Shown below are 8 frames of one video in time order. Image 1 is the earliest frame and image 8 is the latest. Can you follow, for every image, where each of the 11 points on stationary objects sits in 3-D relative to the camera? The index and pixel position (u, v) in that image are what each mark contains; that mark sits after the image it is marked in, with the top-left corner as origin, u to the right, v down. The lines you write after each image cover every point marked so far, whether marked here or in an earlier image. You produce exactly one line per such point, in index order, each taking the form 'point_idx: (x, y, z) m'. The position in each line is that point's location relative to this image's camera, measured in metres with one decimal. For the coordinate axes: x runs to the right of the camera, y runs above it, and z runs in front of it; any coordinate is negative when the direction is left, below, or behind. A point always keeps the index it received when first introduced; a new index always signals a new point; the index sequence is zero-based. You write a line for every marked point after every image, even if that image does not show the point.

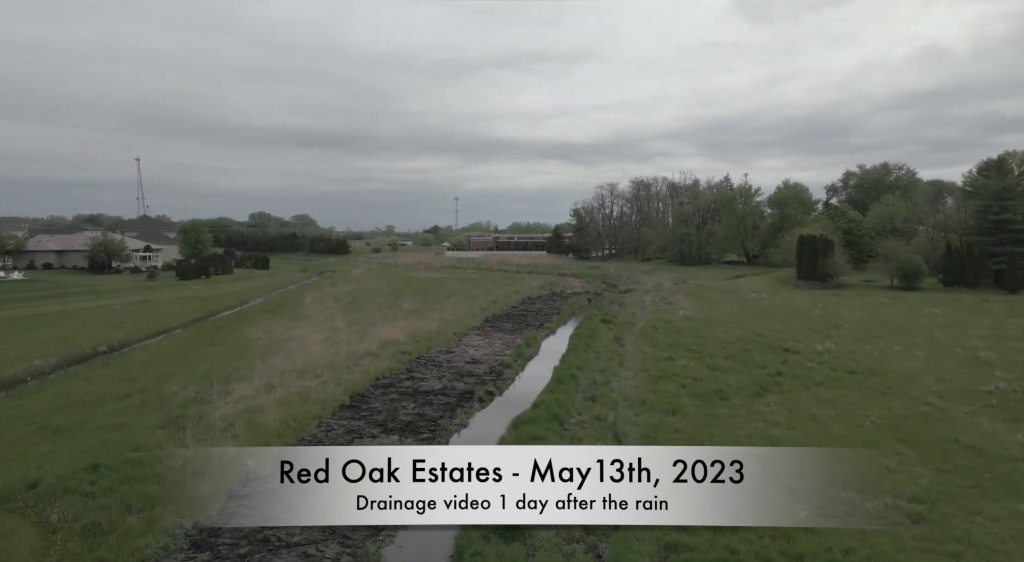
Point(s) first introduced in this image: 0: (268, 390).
0: (-5.6, -2.5, +13.7) m
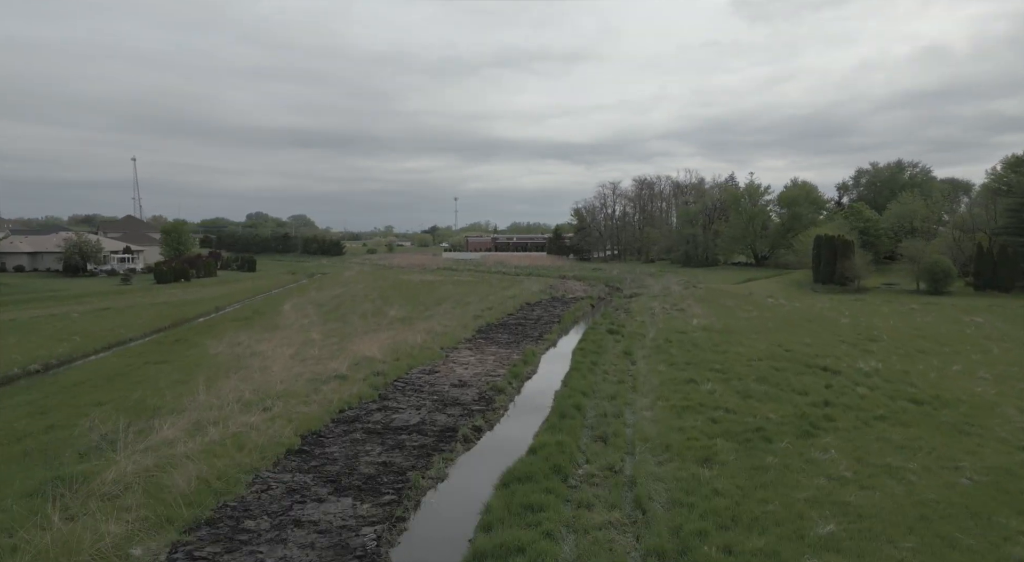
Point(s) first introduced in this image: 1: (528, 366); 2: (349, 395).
0: (-5.8, -2.7, +10.9) m
1: (+0.5, -2.7, +18.6) m
2: (-3.8, -2.6, +14.0) m
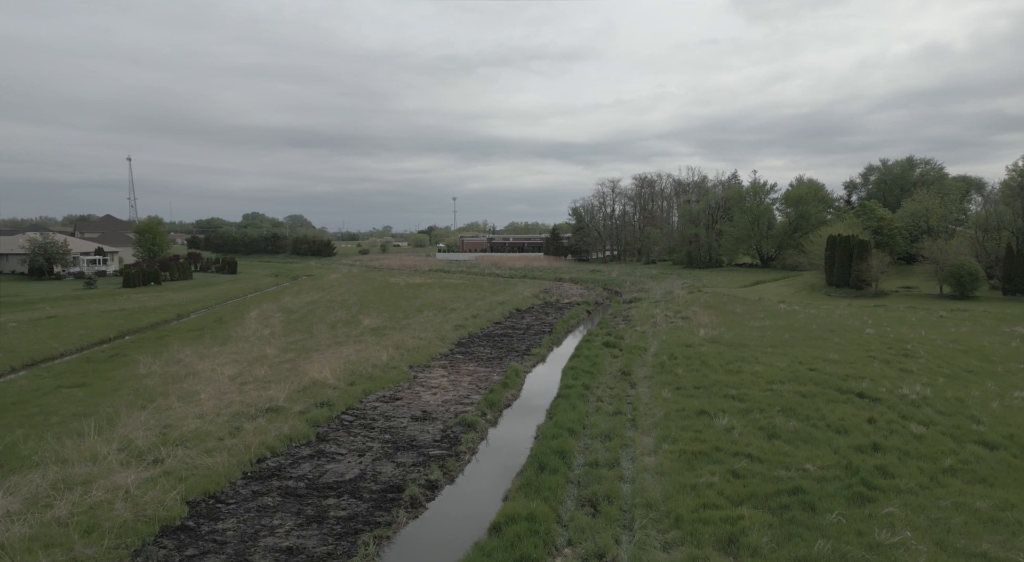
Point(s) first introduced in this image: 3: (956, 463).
0: (-6.4, -2.9, +8.1) m
1: (-0.1, -2.9, +15.8) m
2: (-4.4, -2.9, +11.2) m
3: (+7.6, -3.1, +10.3) m
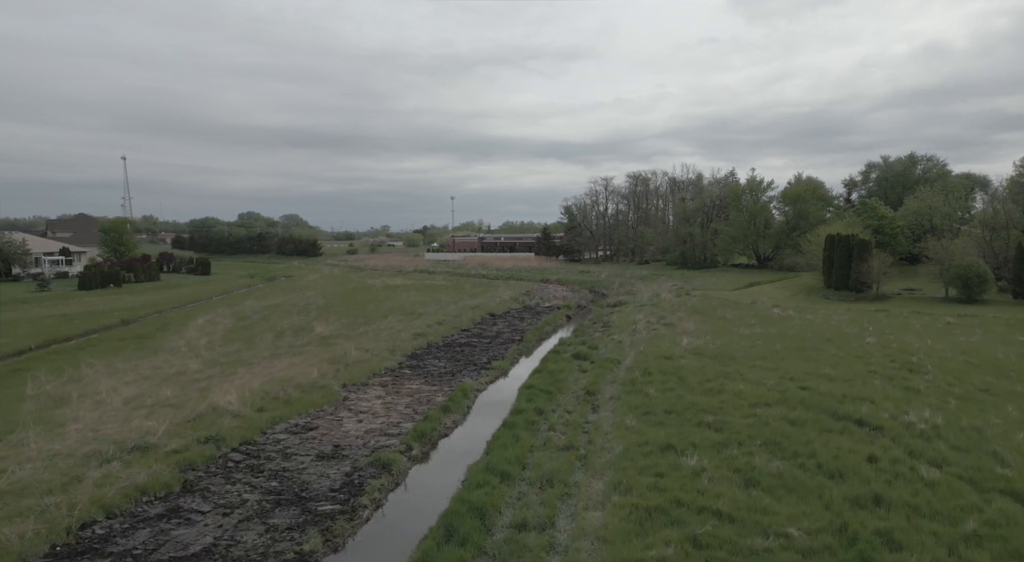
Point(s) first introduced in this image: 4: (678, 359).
0: (-7.7, -3.1, +5.9) m
1: (-1.5, -3.1, +13.5) m
2: (-5.7, -3.0, +8.9) m
3: (+6.3, -3.3, +8.0) m
4: (+5.2, -2.4, +18.7) m
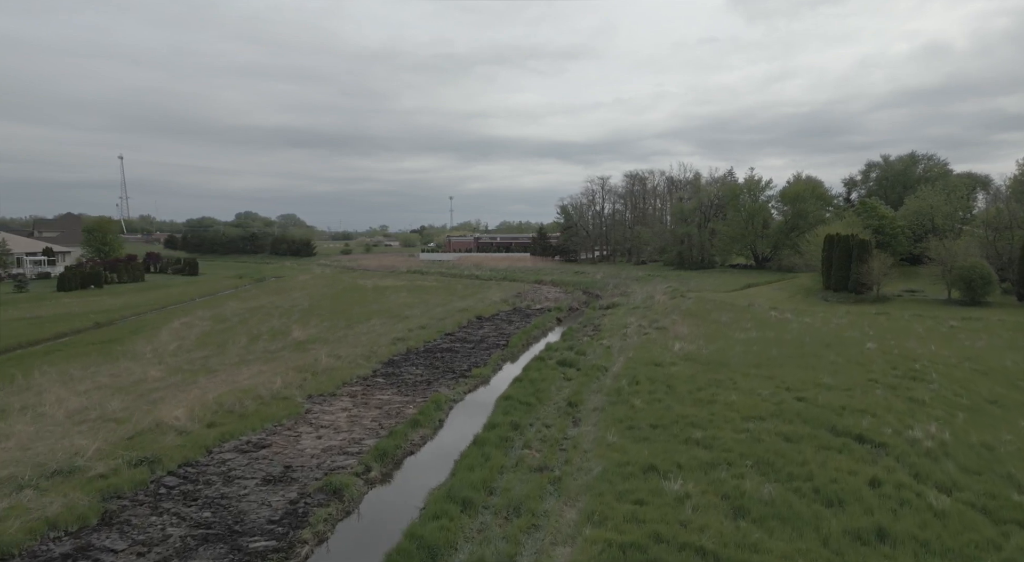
0: (-8.2, -3.2, +4.9) m
1: (-2.0, -3.2, +12.5) m
2: (-6.3, -3.1, +7.9) m
3: (+5.7, -3.3, +7.0) m
4: (+4.6, -2.5, +17.7) m
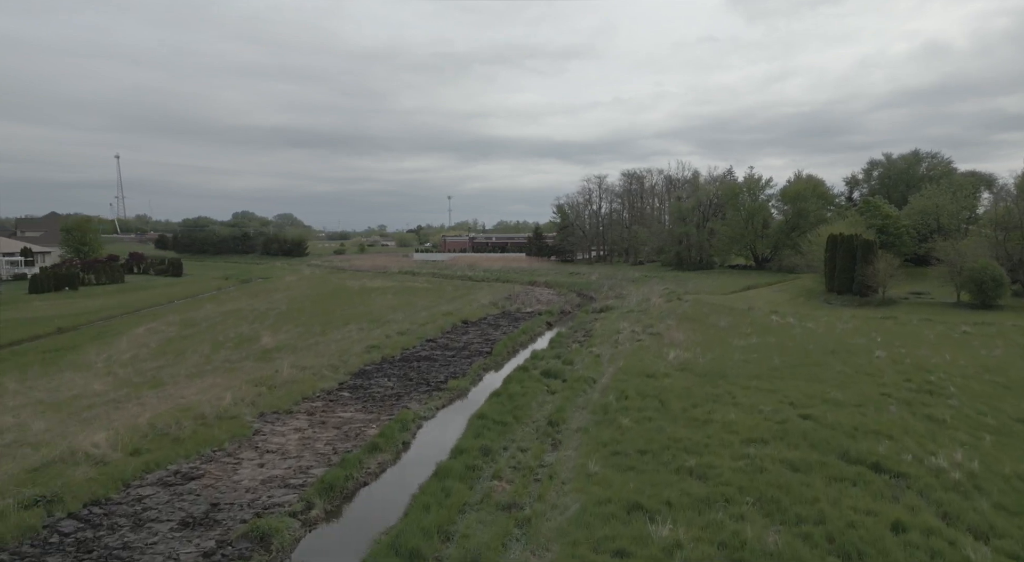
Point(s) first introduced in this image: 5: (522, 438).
0: (-8.8, -3.3, +3.4) m
1: (-2.6, -3.3, +11.1) m
2: (-6.8, -3.2, +6.5) m
3: (+5.2, -3.5, +5.6) m
4: (+4.1, -2.6, +16.3) m
5: (+0.2, -3.1, +12.0) m
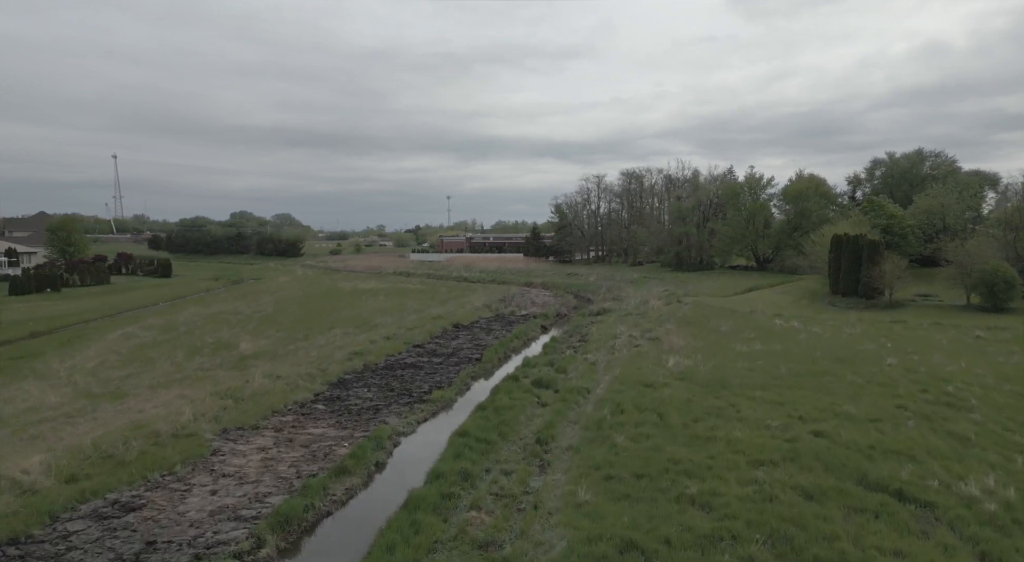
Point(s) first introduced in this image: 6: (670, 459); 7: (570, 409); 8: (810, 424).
0: (-9.1, -3.4, +2.3) m
1: (-2.9, -3.4, +10.0) m
2: (-7.1, -3.3, +5.4) m
3: (+4.9, -3.6, +4.5) m
4: (+3.8, -2.7, +15.2) m
5: (-0.1, -3.2, +10.9) m
6: (+2.8, -3.1, +10.7) m
7: (+1.4, -3.0, +13.9) m
8: (+6.2, -3.0, +12.4) m
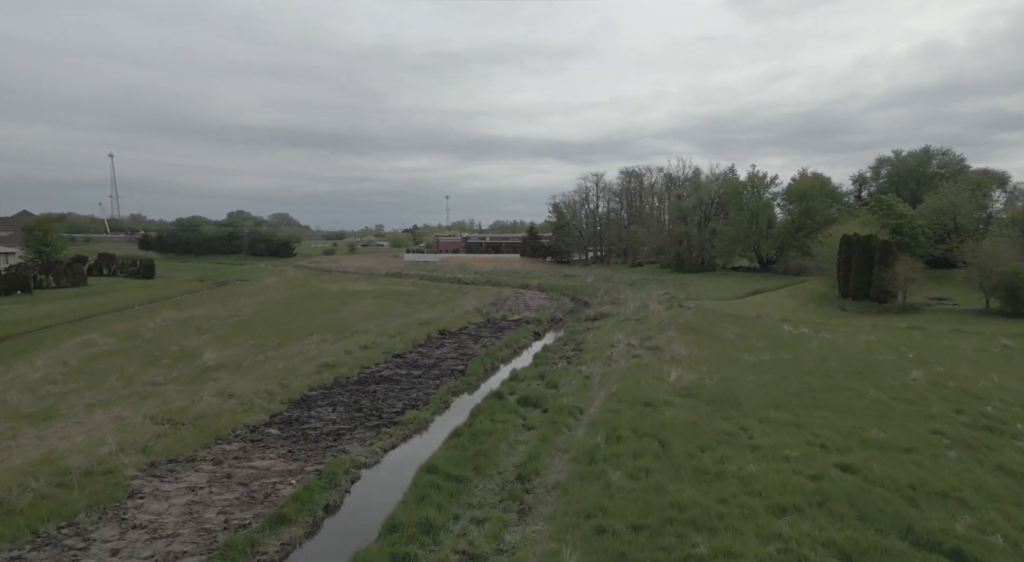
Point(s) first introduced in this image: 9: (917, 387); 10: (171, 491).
0: (-9.5, -3.6, +0.6) m
1: (-3.3, -3.5, +8.3) m
2: (-7.5, -3.5, +3.6) m
3: (+4.5, -3.7, +2.8) m
4: (+3.4, -2.9, +13.5) m
5: (-0.5, -3.4, +9.2) m
6: (+2.4, -3.3, +8.9) m
7: (+1.0, -3.1, +12.1) m
8: (+5.8, -3.1, +10.7) m
9: (+10.5, -2.7, +15.4) m
10: (-5.3, -3.3, +9.4) m
